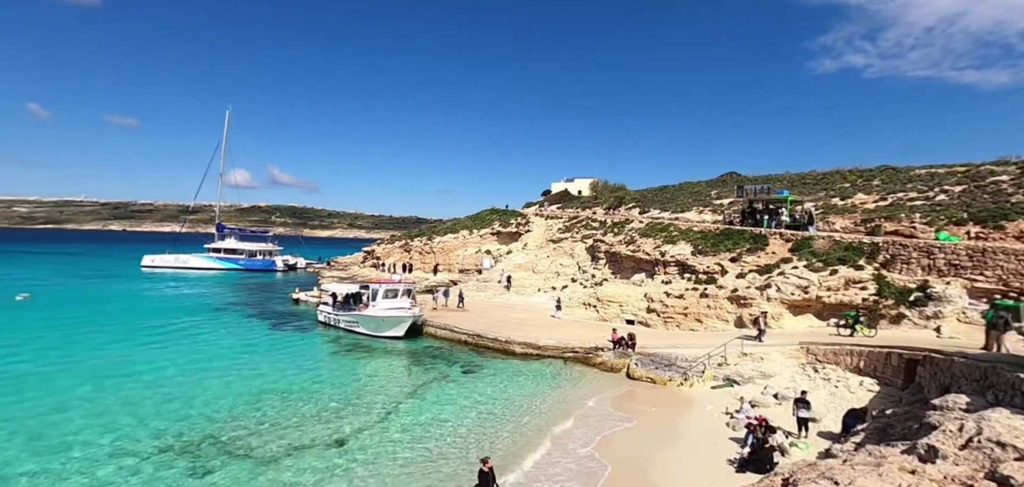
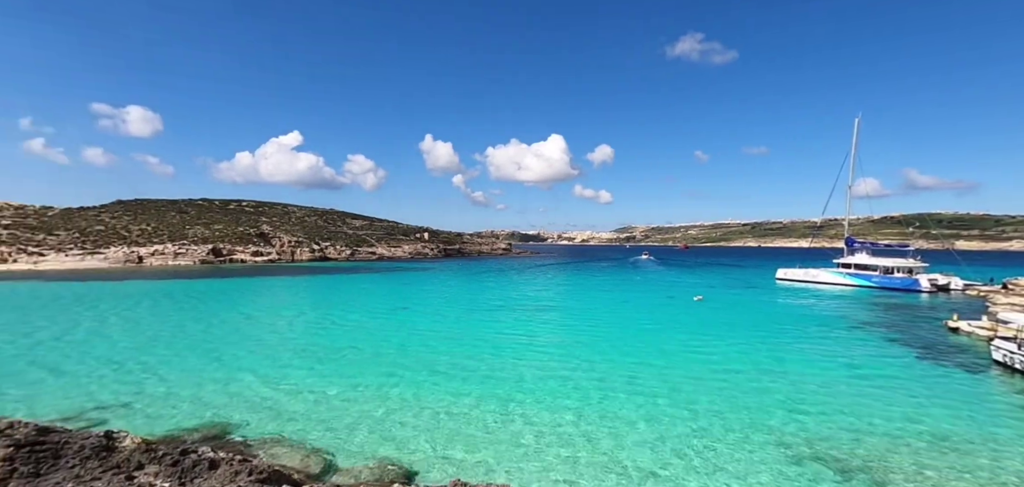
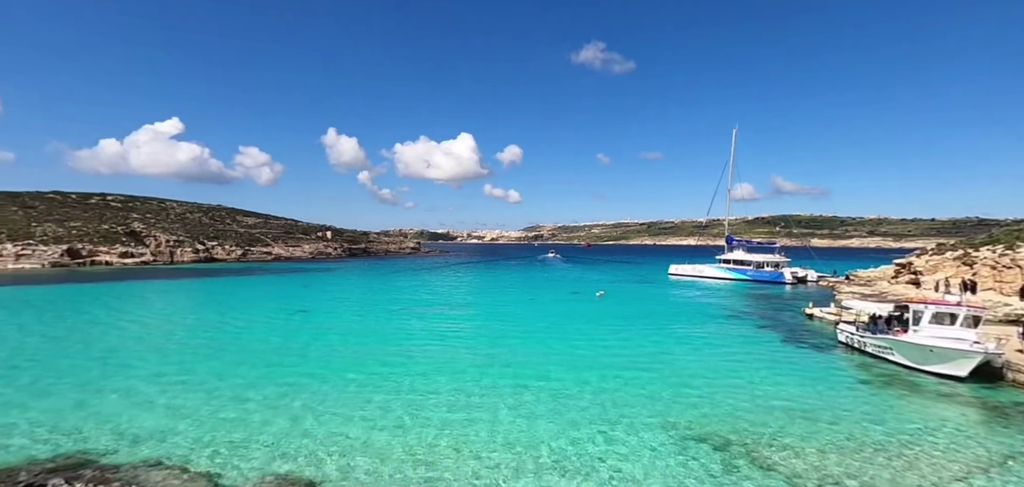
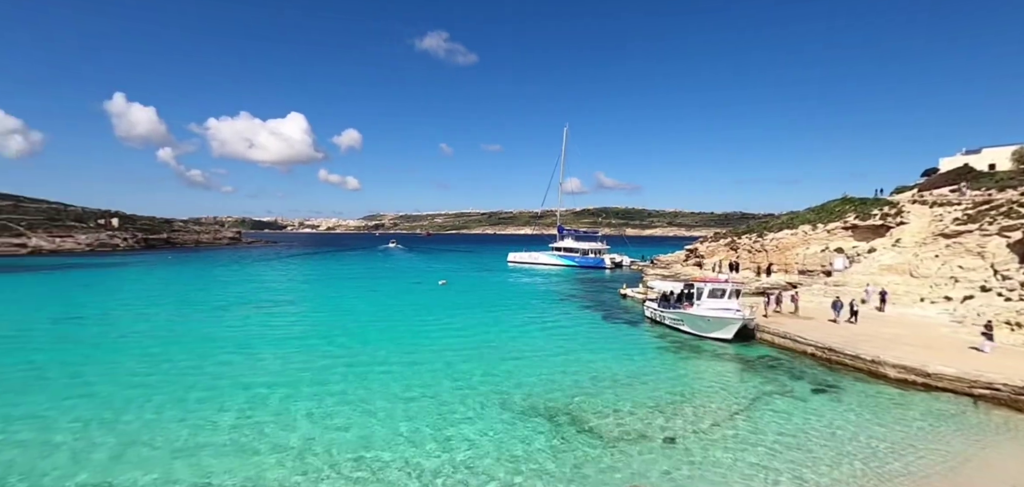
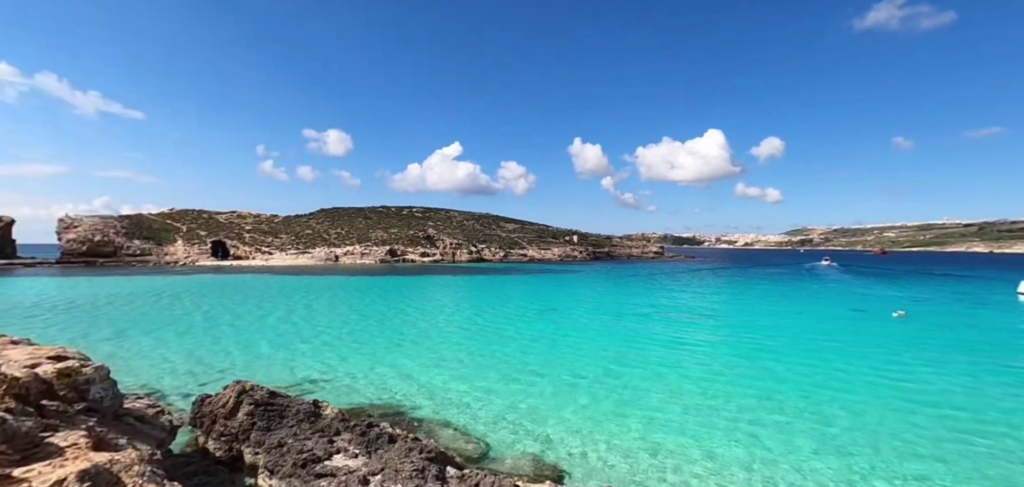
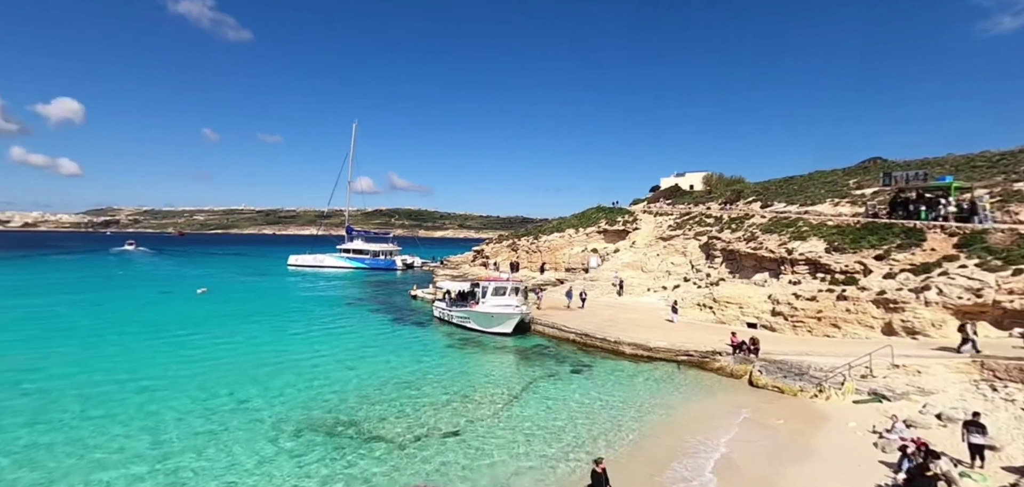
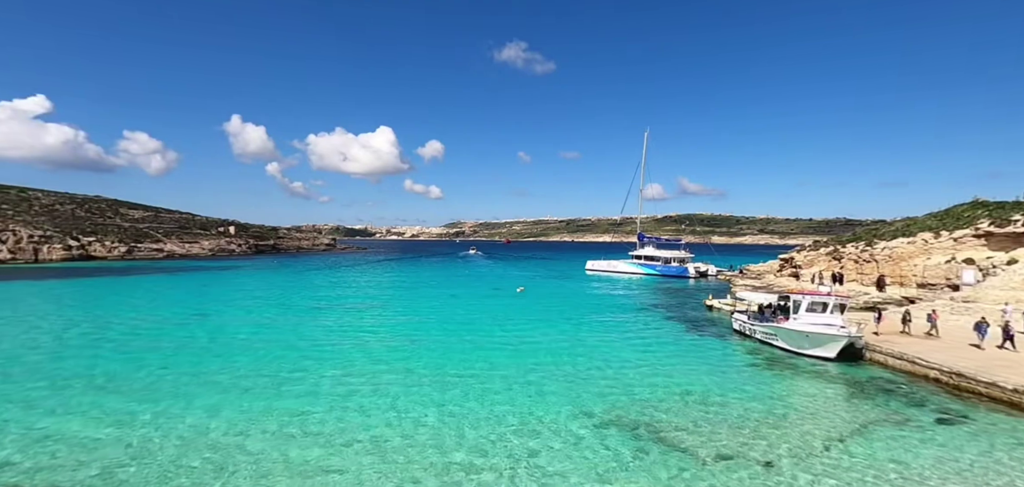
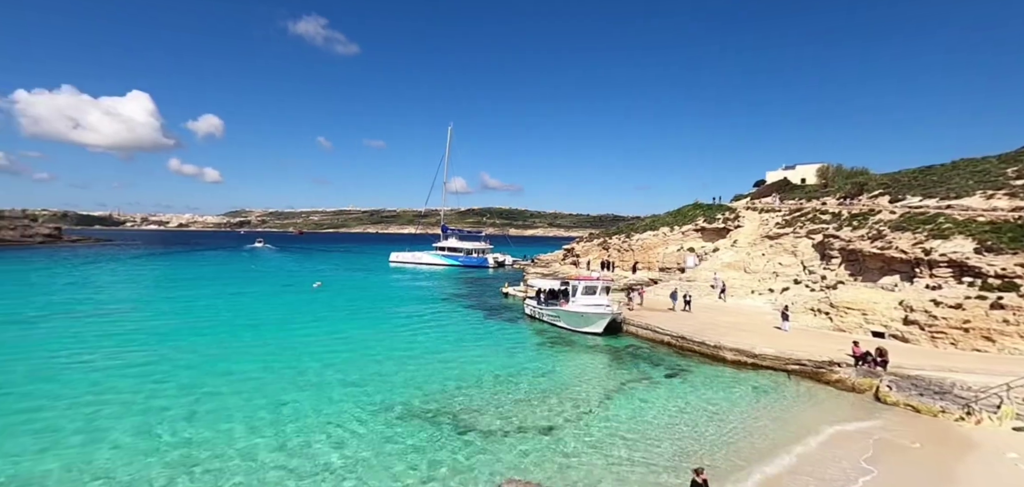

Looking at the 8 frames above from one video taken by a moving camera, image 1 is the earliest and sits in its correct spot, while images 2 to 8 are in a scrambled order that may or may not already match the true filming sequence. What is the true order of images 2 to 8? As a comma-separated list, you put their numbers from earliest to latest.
6, 8, 4, 7, 3, 2, 5
